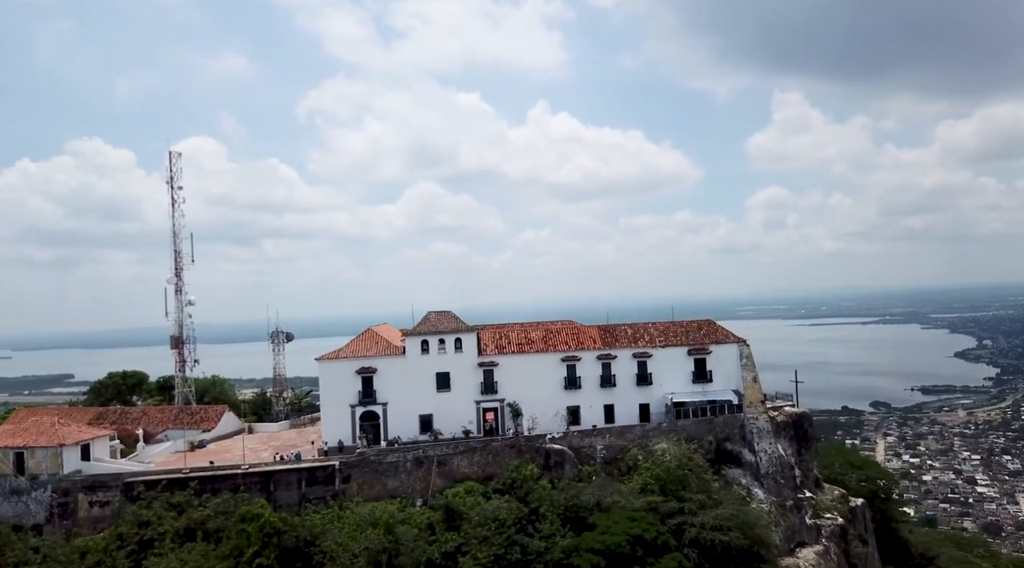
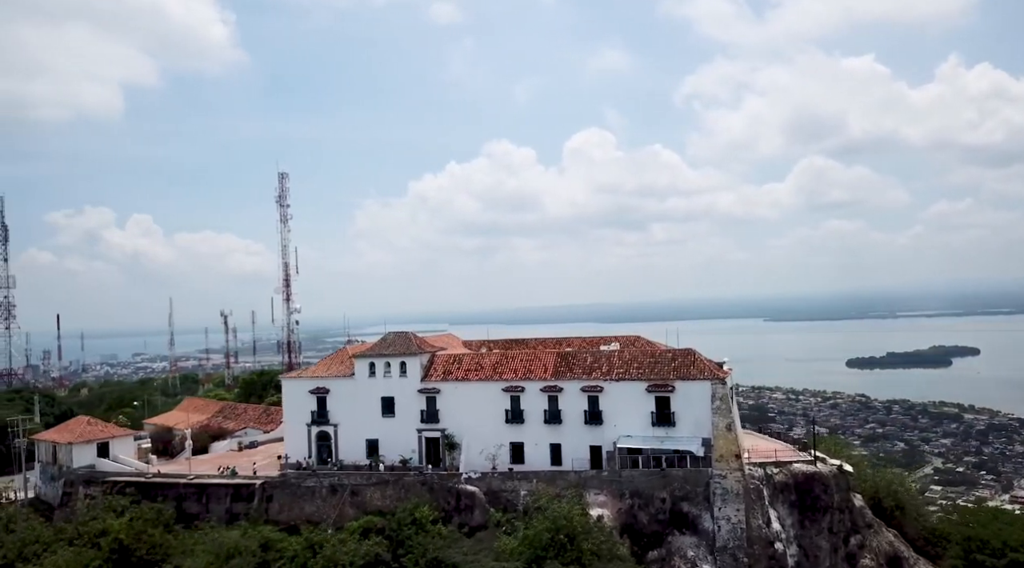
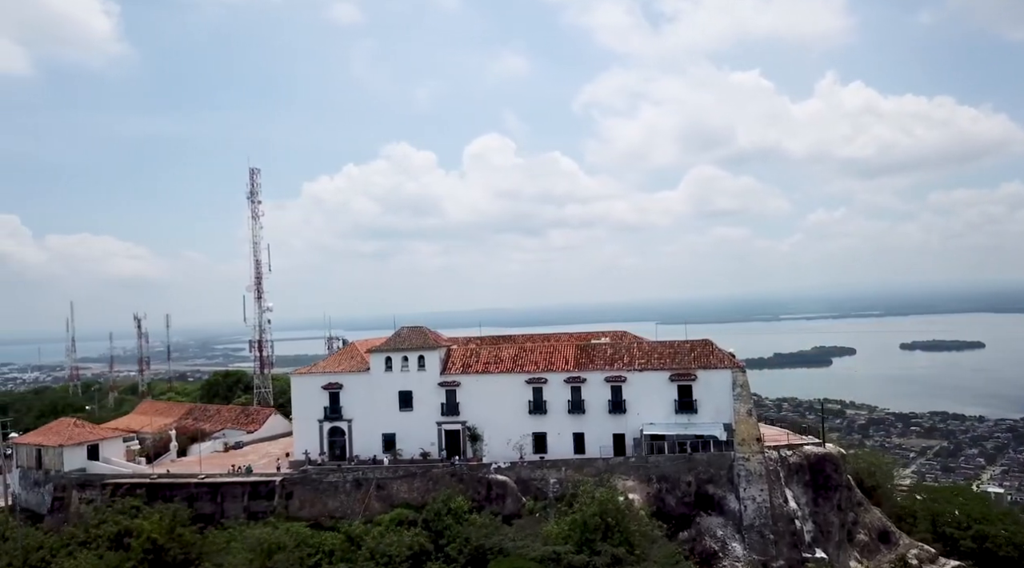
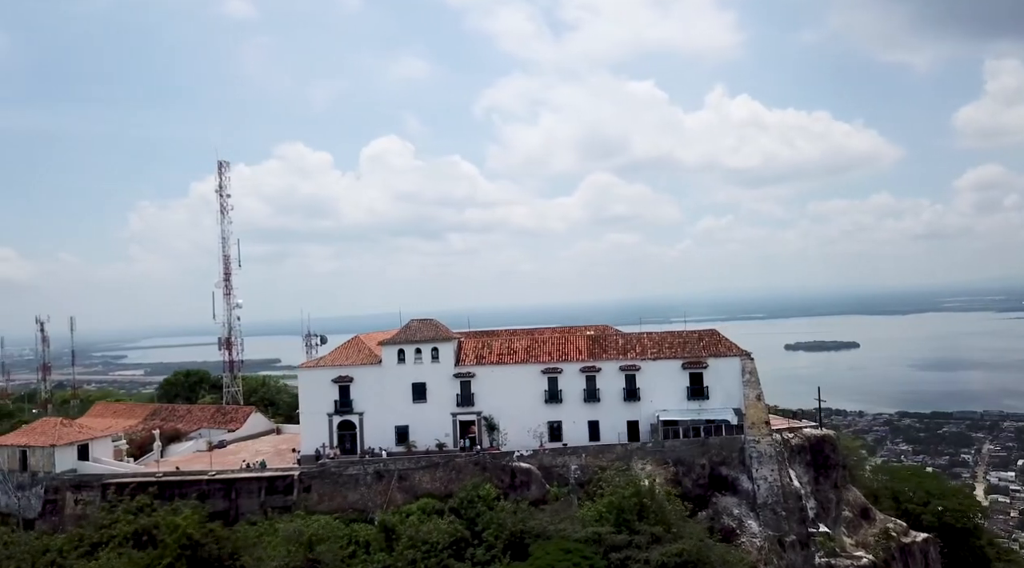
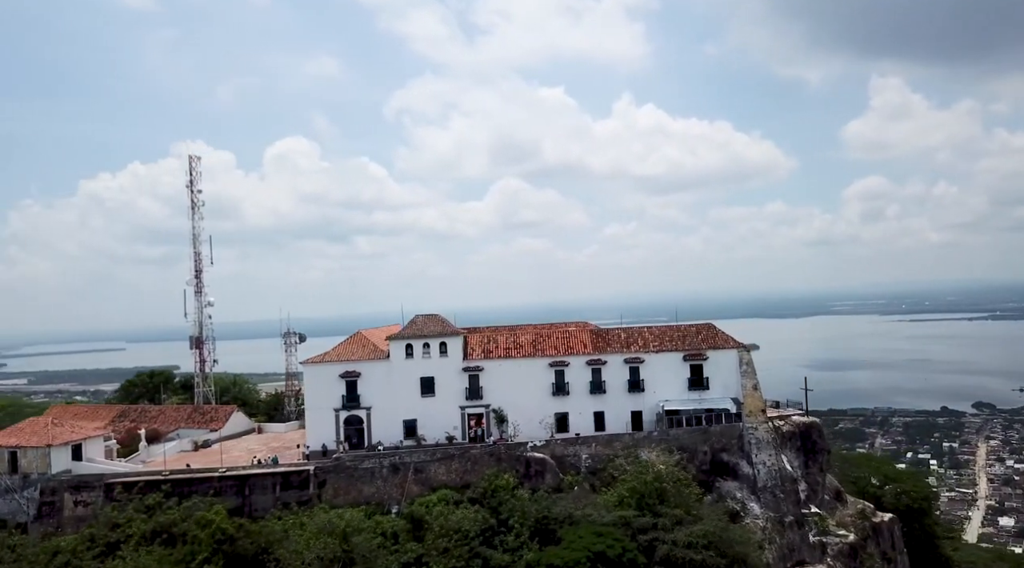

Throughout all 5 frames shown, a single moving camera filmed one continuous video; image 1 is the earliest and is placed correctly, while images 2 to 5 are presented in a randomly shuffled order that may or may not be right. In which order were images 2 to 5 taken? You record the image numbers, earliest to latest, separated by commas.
5, 4, 3, 2
